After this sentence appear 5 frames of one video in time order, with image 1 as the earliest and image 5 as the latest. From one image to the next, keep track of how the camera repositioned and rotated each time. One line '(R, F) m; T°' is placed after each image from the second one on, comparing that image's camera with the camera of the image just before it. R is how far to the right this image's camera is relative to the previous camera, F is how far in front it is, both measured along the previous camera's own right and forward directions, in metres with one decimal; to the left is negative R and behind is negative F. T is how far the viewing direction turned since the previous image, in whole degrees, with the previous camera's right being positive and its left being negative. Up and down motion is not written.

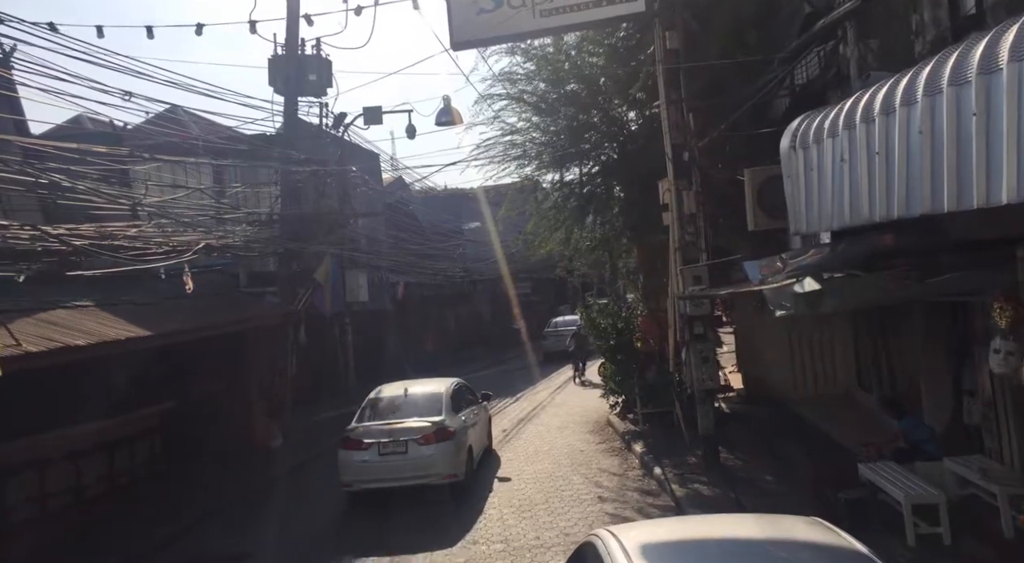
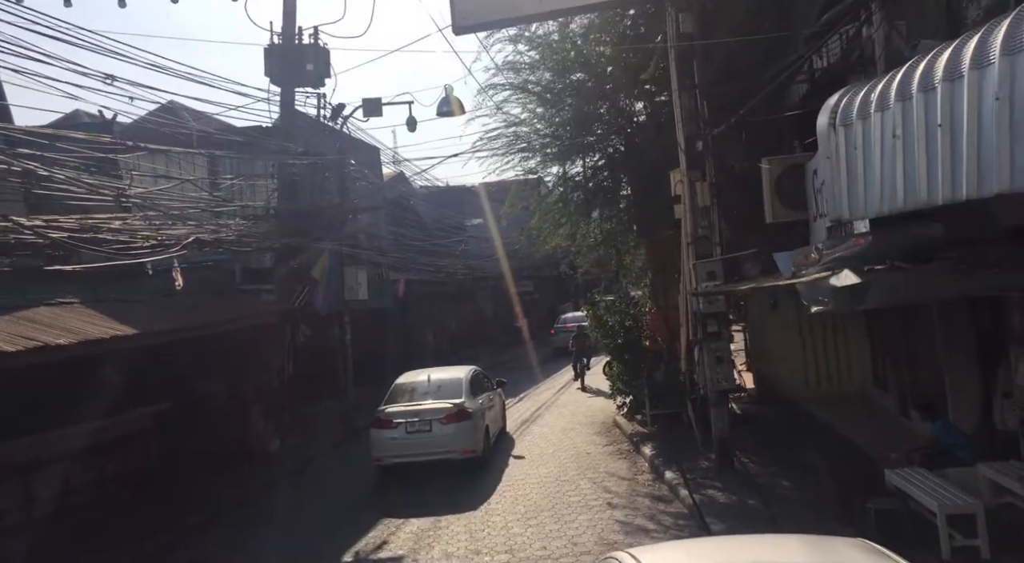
(0.0, +0.4) m; 0°
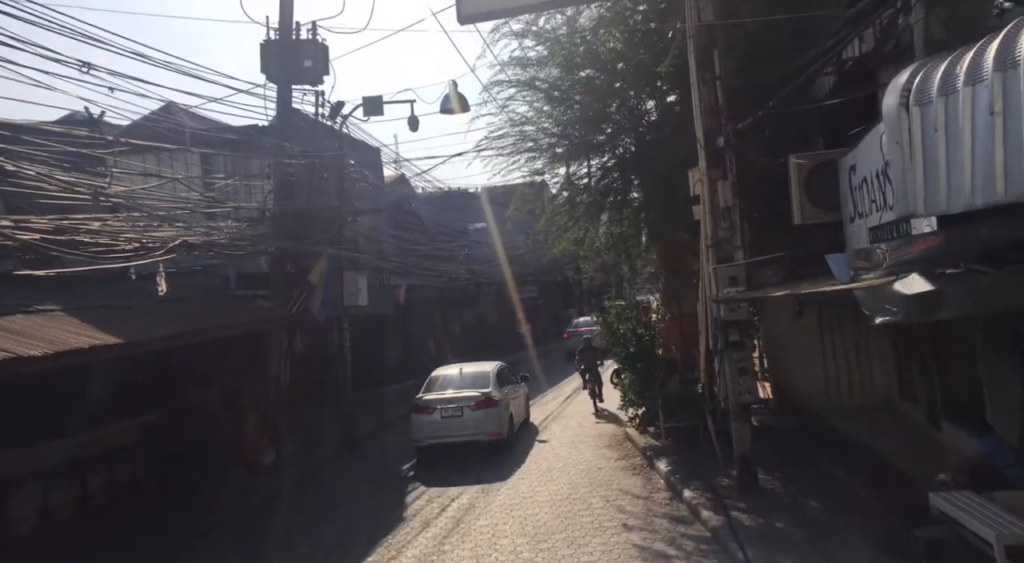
(-0.1, +0.5) m; 0°
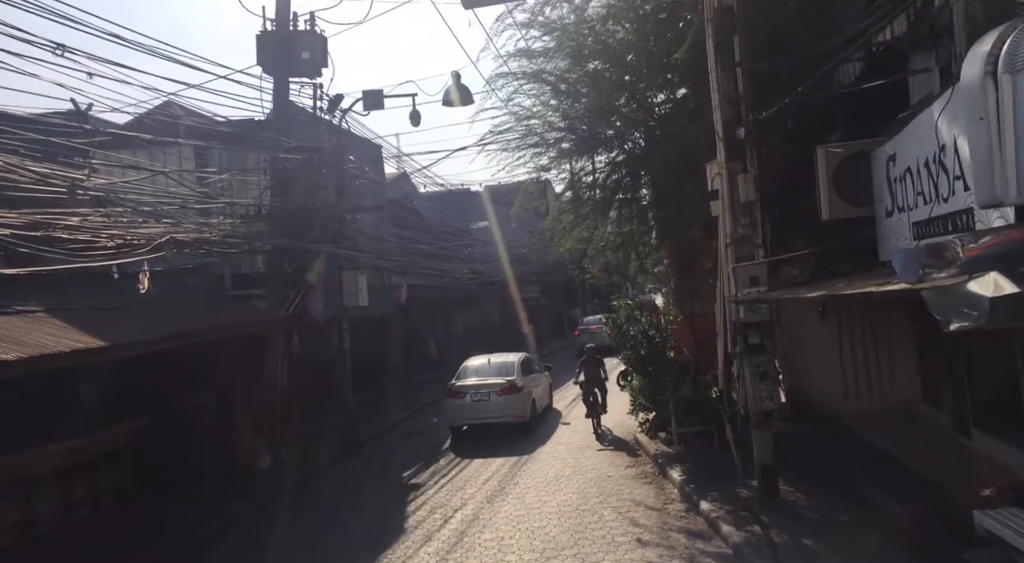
(-0.1, +0.4) m; 0°
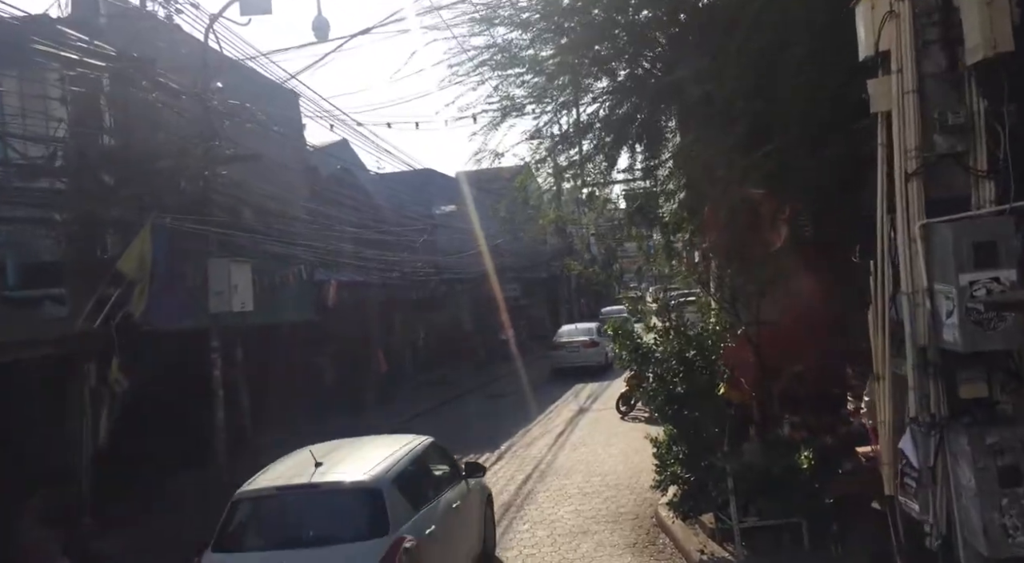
(+0.4, +4.2) m; +1°
